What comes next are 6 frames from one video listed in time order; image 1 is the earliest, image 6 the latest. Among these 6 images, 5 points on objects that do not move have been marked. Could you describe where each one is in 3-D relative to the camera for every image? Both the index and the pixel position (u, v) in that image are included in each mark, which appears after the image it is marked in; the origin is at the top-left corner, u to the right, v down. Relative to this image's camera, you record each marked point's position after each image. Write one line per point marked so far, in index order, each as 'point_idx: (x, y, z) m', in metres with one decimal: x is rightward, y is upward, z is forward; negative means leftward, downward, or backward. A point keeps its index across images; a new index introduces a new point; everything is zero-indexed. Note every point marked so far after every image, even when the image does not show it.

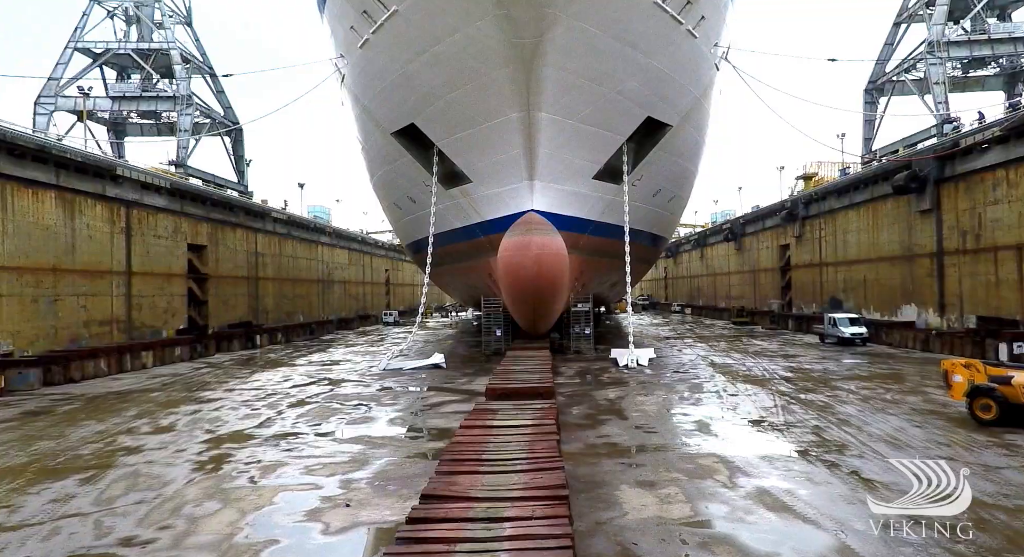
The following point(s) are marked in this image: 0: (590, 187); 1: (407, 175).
0: (+1.4, +1.6, +8.6) m
1: (-2.1, +2.1, +9.8) m
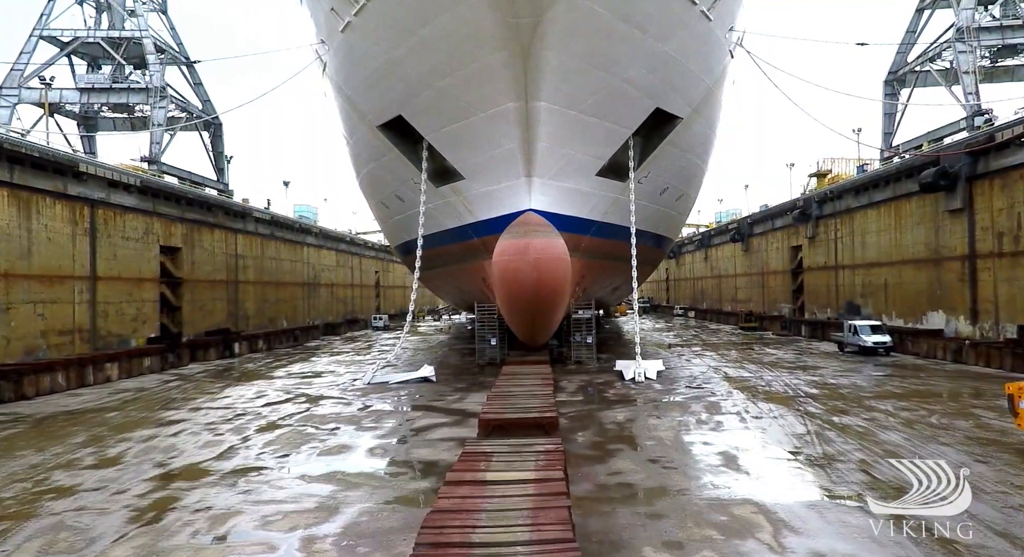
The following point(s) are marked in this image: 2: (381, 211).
0: (+1.3, +1.6, +7.9) m
1: (-2.2, +2.0, +9.1) m
2: (-2.9, +1.5, +10.6) m
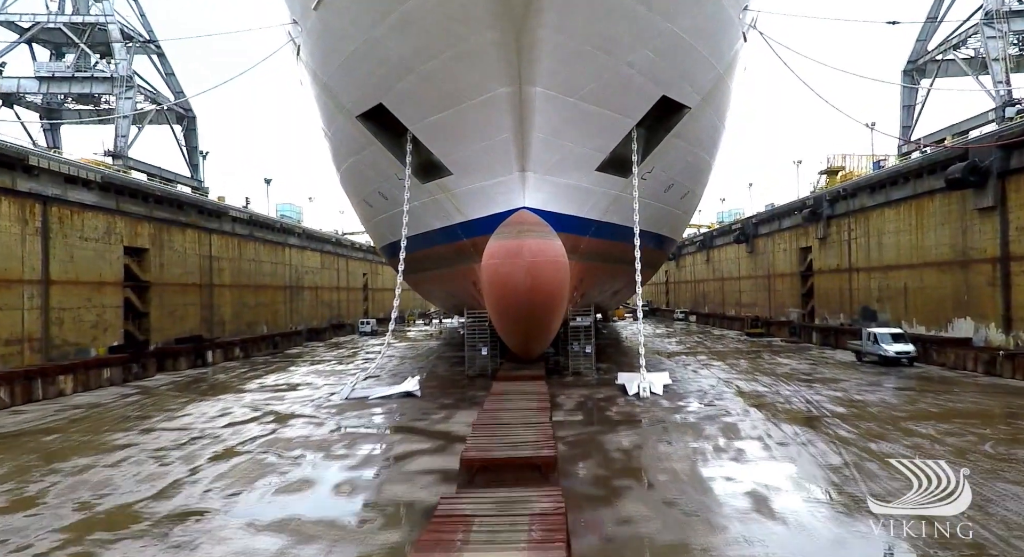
0: (+1.2, +1.5, +7.2) m
1: (-2.4, +1.9, +8.3) m
2: (-3.1, +1.4, +9.9) m
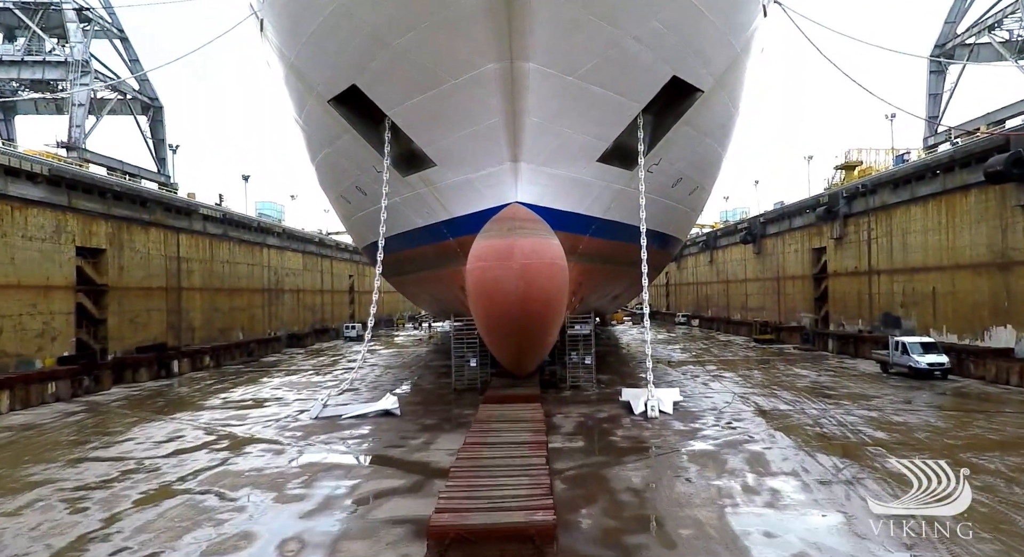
0: (+1.1, +1.4, +6.4) m
1: (-2.5, +1.9, +7.5) m
2: (-3.2, +1.4, +9.0) m
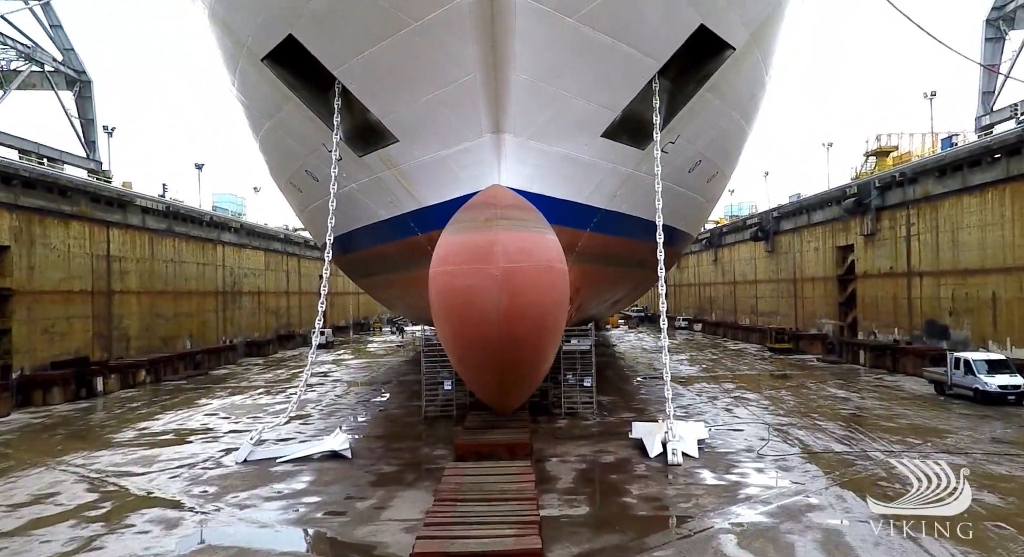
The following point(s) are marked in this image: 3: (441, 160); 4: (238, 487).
0: (+0.9, +1.4, +5.1) m
1: (-2.7, +1.8, +6.1) m
2: (-3.5, +1.3, +7.6) m
3: (-0.7, +1.2, +5.0) m
4: (-2.7, -2.0, +4.7) m
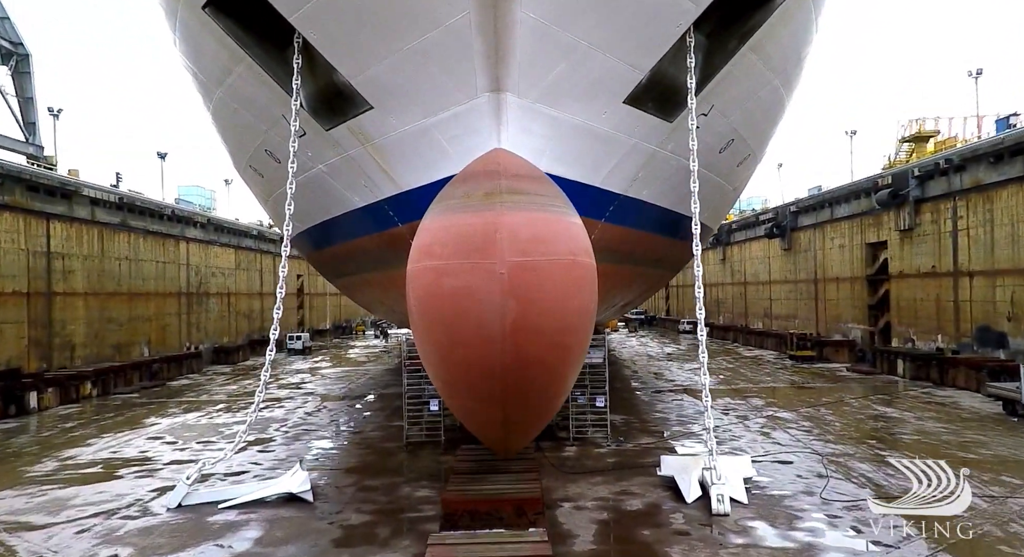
0: (+0.9, +1.4, +4.1) m
1: (-2.7, +1.8, +5.0) m
2: (-3.5, +1.3, +6.5) m
3: (-0.7, +1.2, +4.0) m
4: (-2.6, -2.0, +3.6) m
